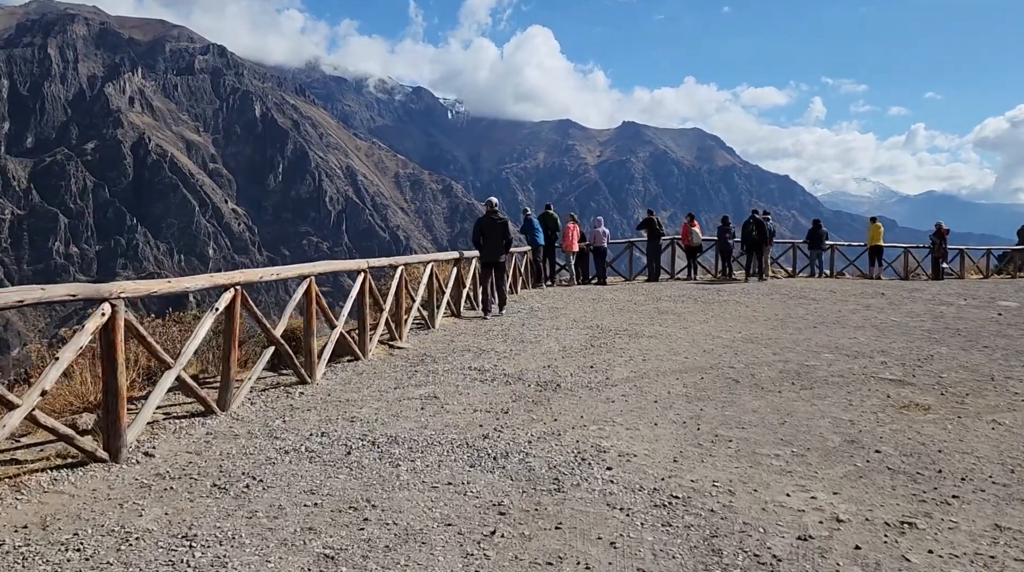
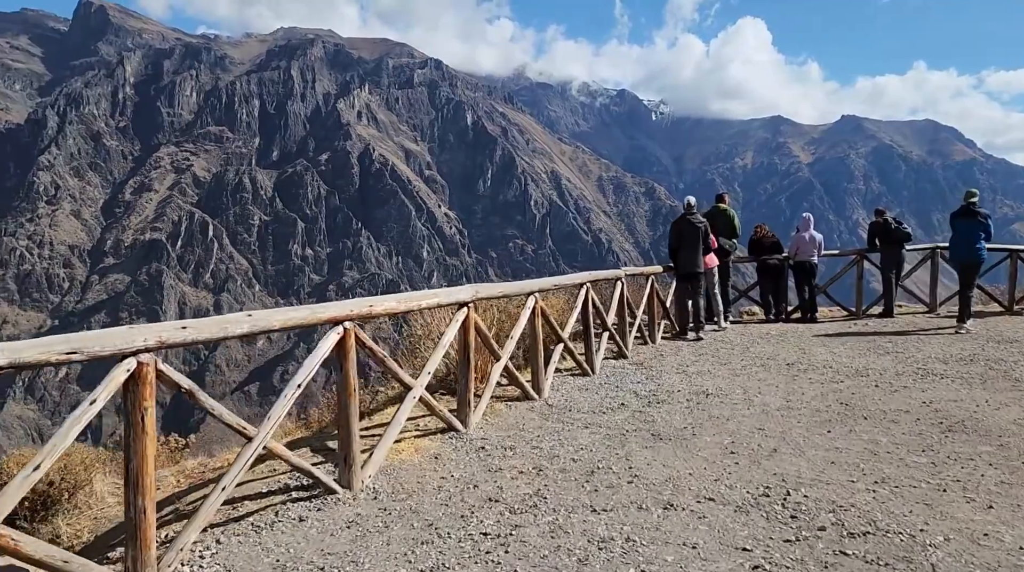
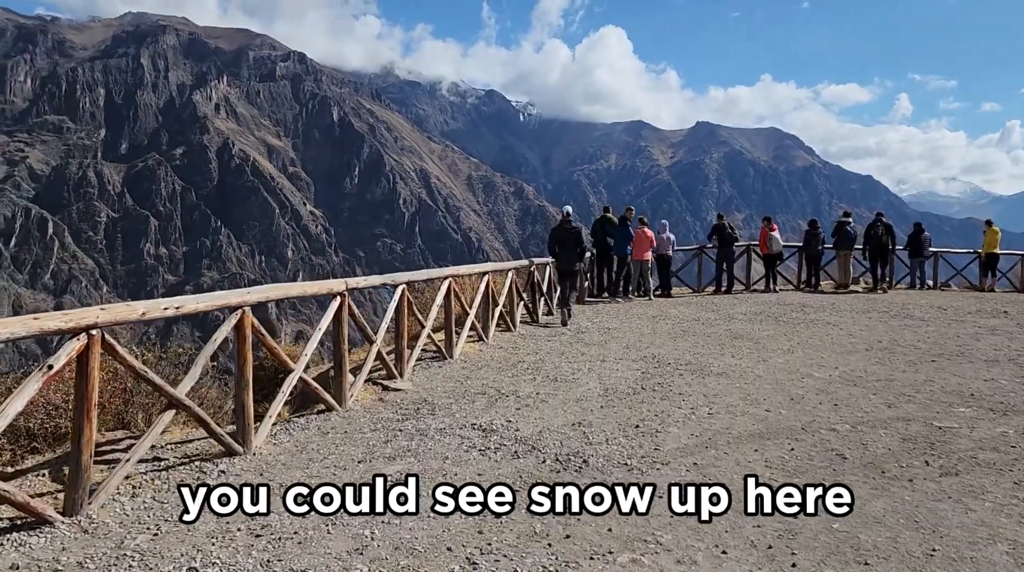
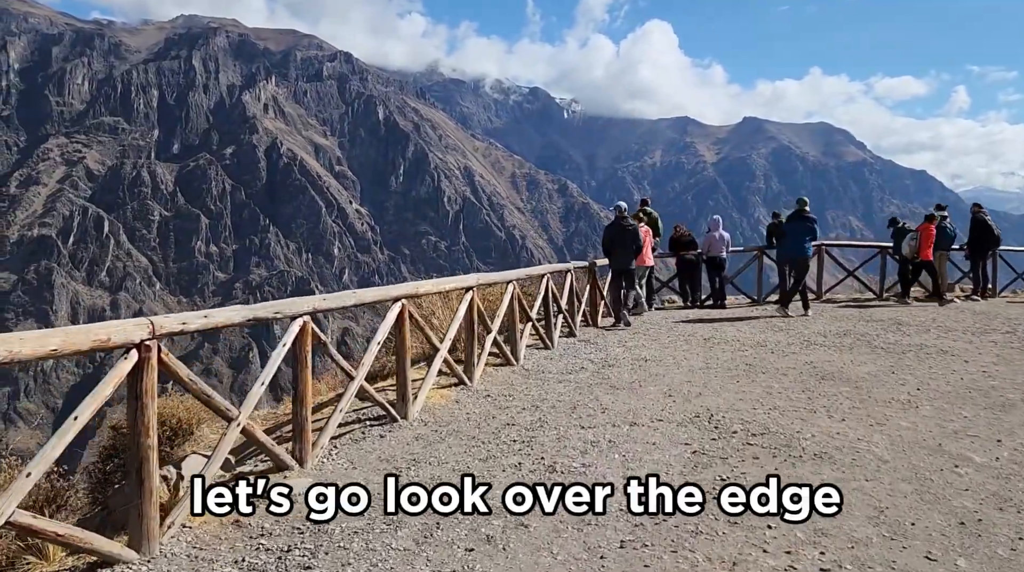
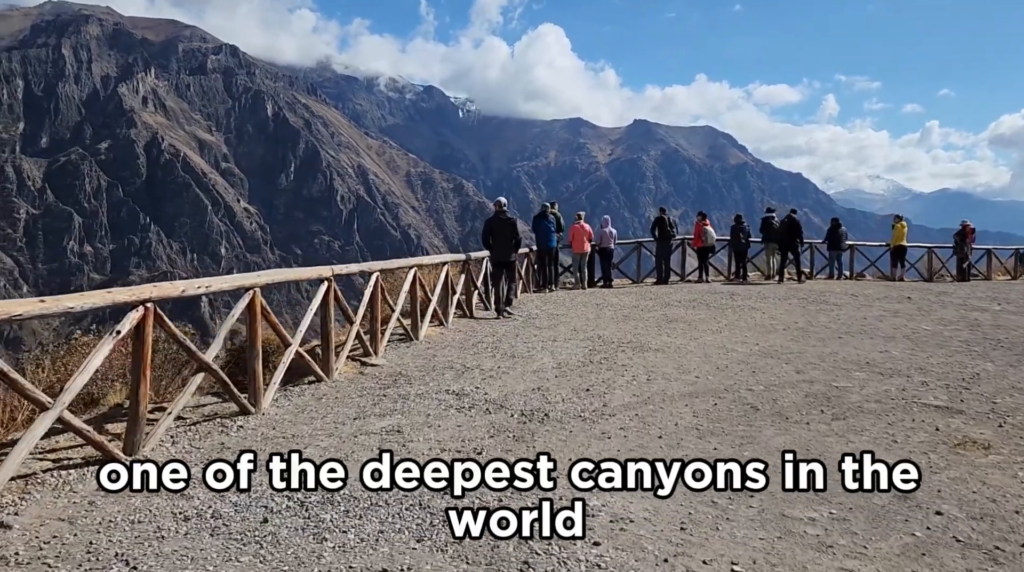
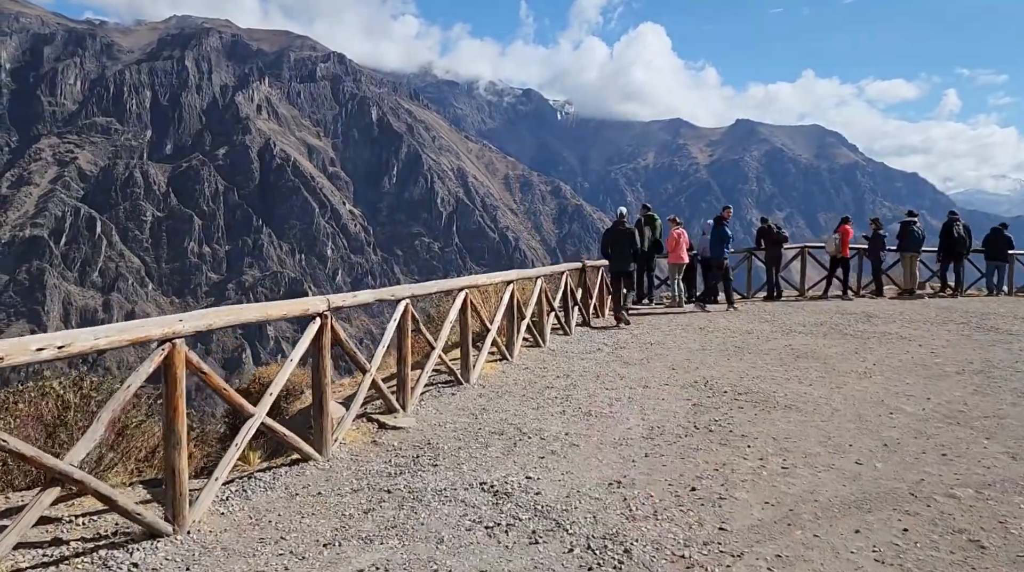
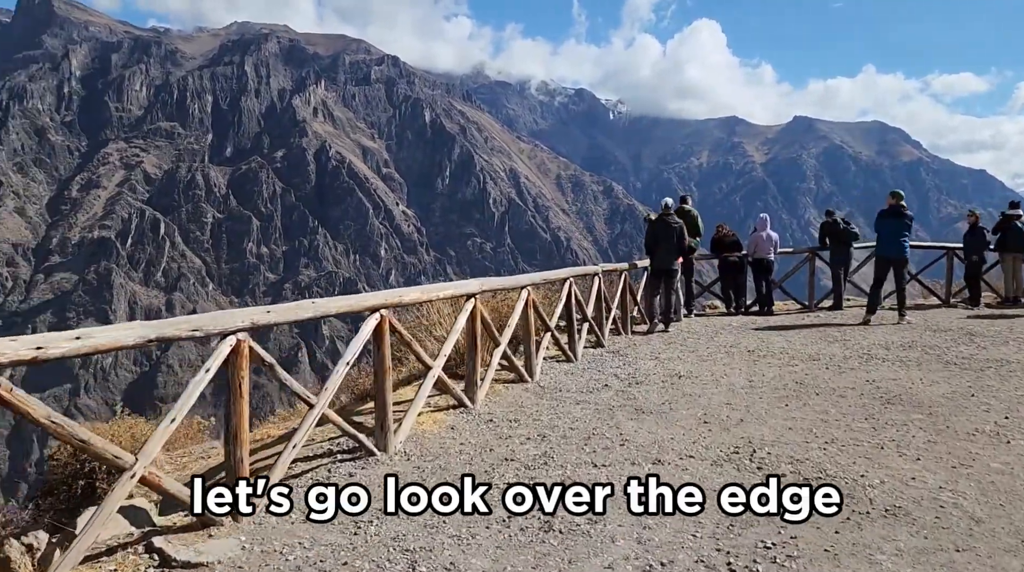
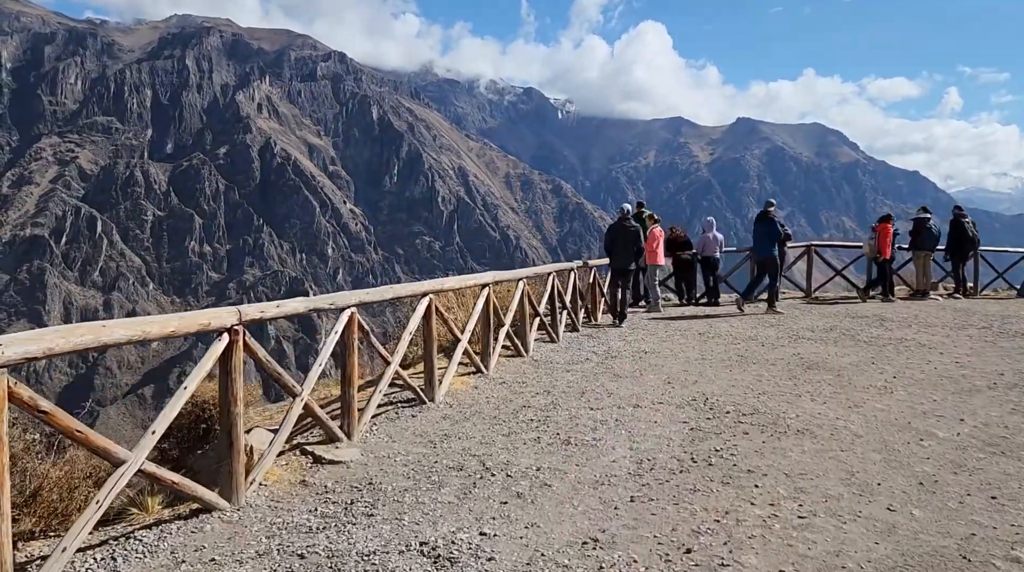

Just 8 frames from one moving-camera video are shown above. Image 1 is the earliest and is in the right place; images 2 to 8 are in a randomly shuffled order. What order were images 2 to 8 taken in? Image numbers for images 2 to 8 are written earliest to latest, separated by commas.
5, 3, 6, 8, 4, 7, 2
